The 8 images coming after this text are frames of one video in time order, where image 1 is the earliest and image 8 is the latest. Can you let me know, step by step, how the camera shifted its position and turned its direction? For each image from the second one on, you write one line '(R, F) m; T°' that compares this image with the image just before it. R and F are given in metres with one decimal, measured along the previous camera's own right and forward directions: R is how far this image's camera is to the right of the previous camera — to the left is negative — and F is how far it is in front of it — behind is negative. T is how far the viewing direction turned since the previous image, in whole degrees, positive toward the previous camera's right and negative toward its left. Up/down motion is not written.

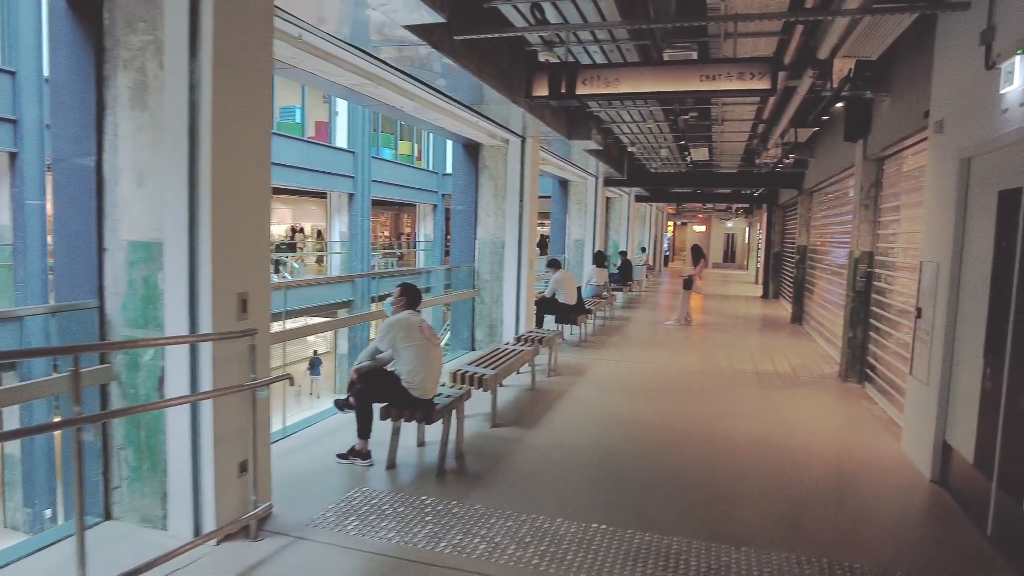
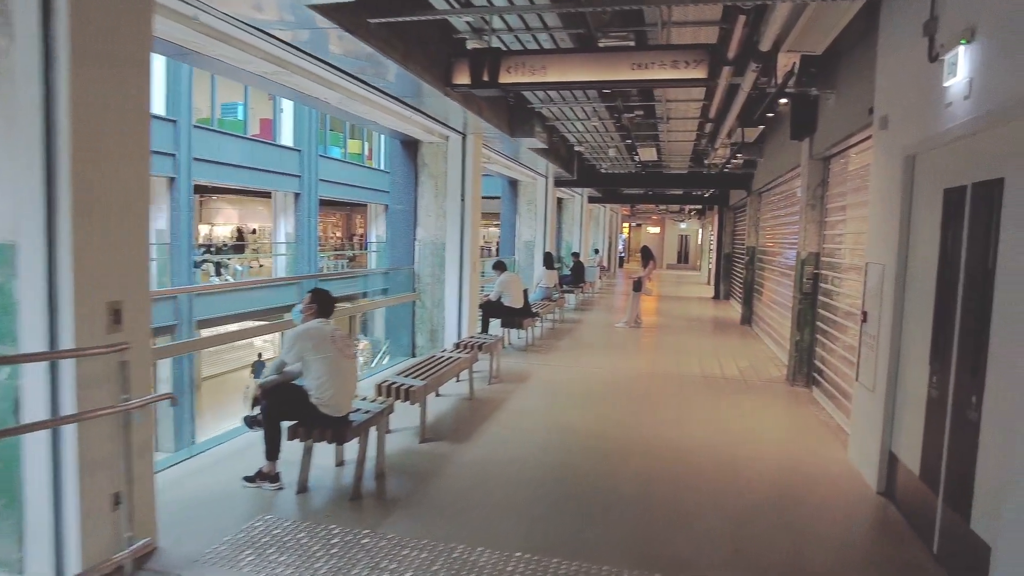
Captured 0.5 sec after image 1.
(+0.2, +0.3) m; +3°
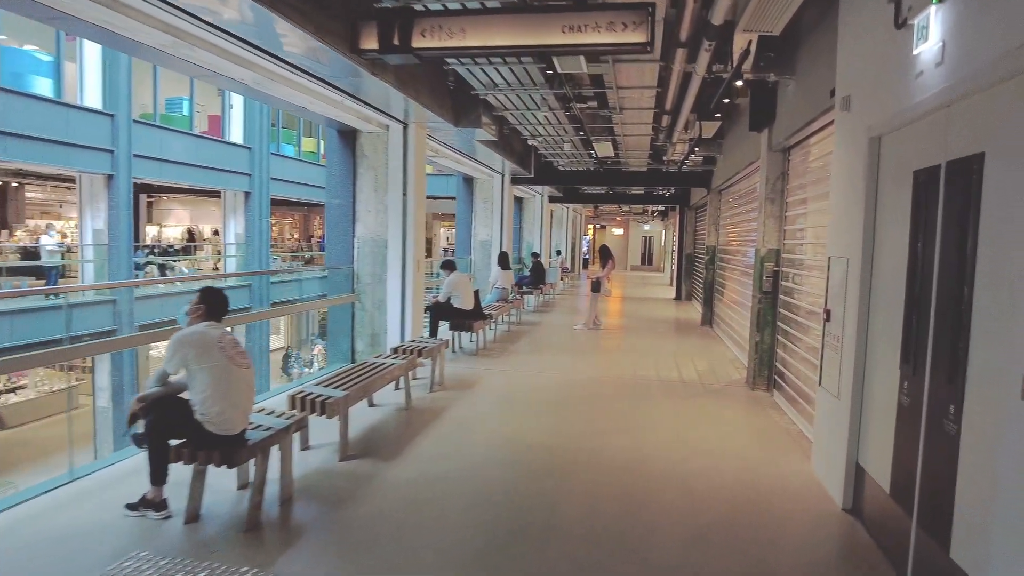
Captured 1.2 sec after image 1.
(+0.2, +0.4) m; +3°
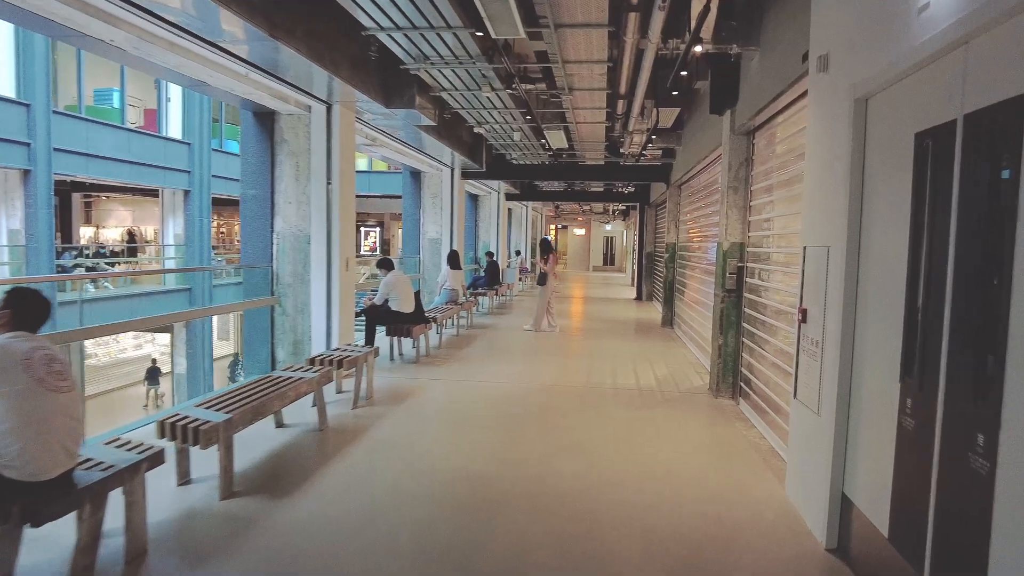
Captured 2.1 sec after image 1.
(+0.2, +0.6) m; +3°
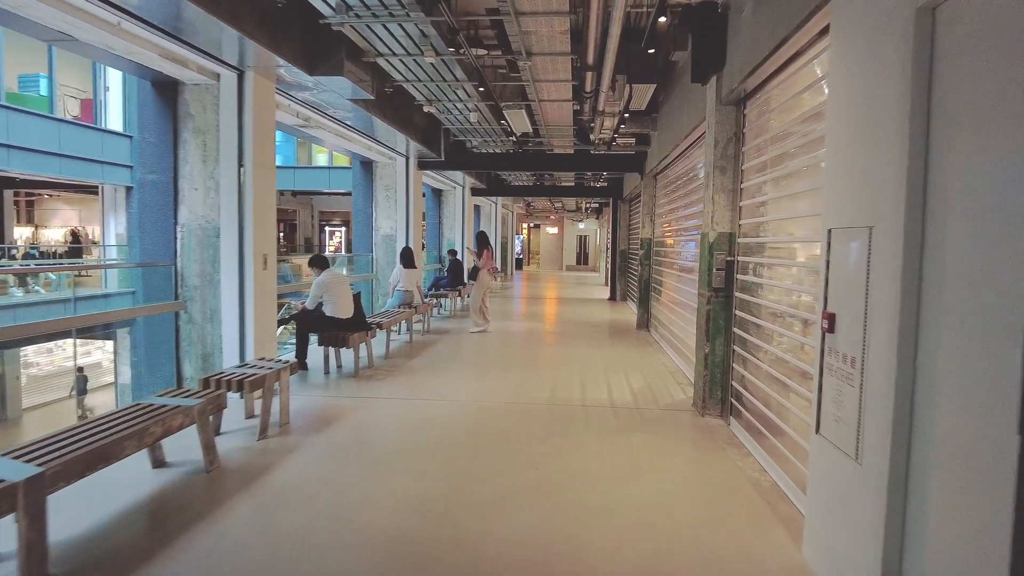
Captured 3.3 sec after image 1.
(+0.2, +0.8) m; +2°
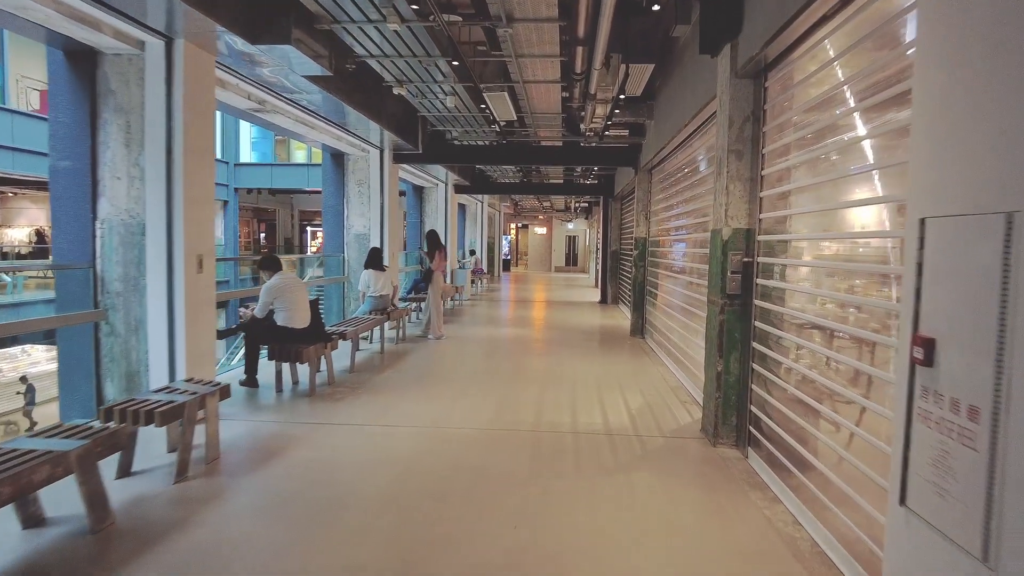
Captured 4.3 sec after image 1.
(+0.1, +0.7) m; +1°
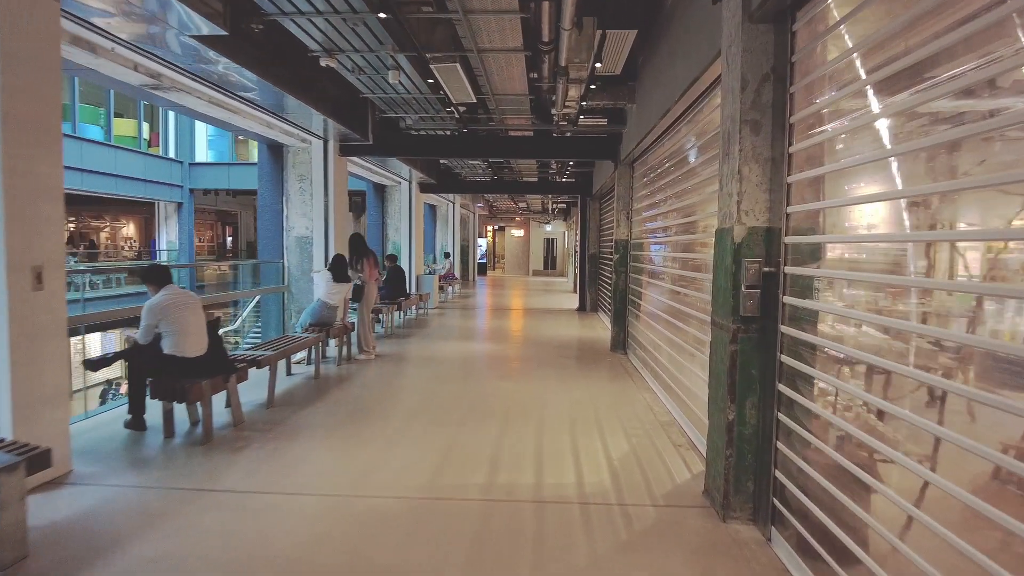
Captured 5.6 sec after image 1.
(+0.2, +1.0) m; +2°
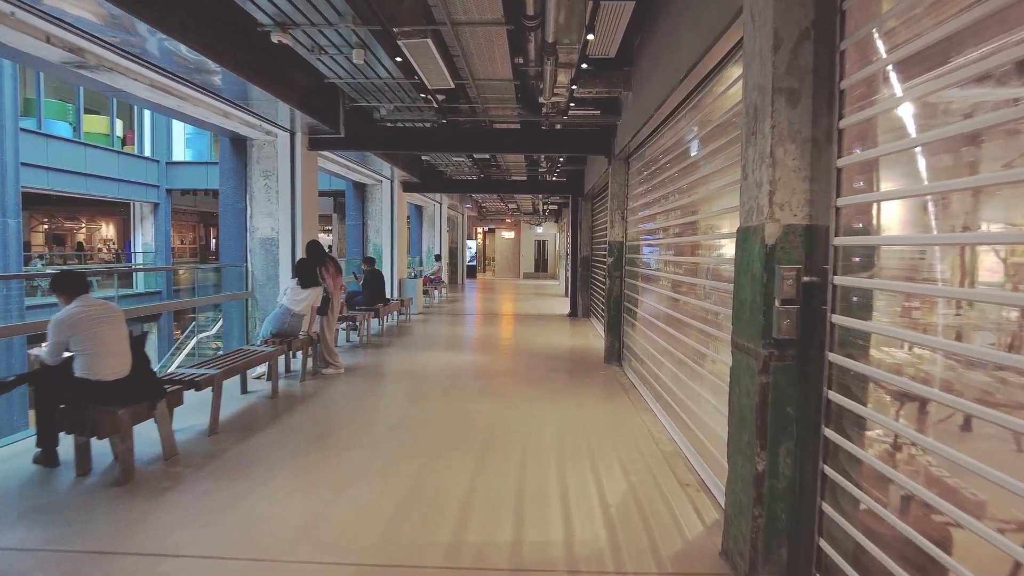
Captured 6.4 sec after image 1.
(+0.1, +0.6) m; +1°
